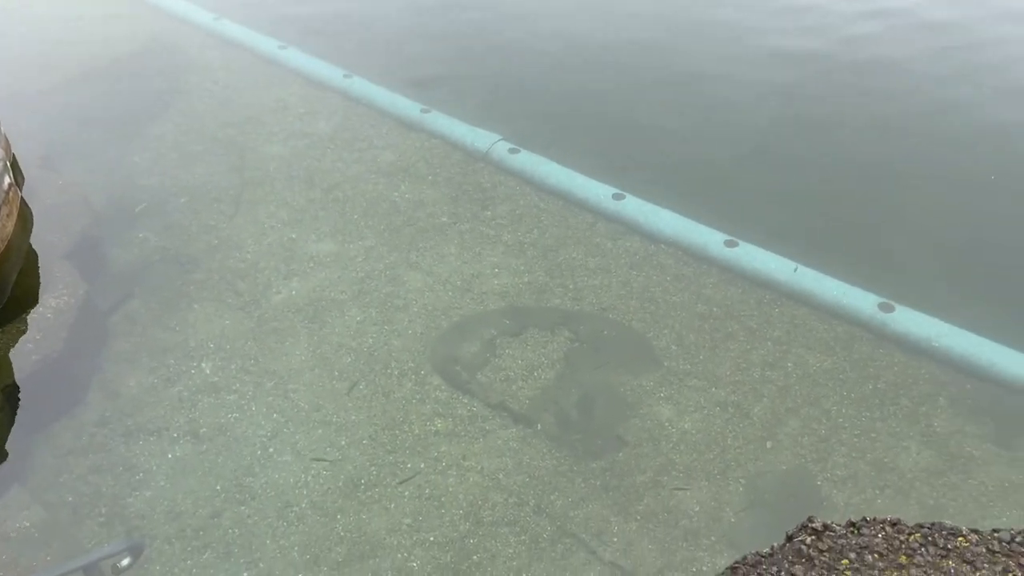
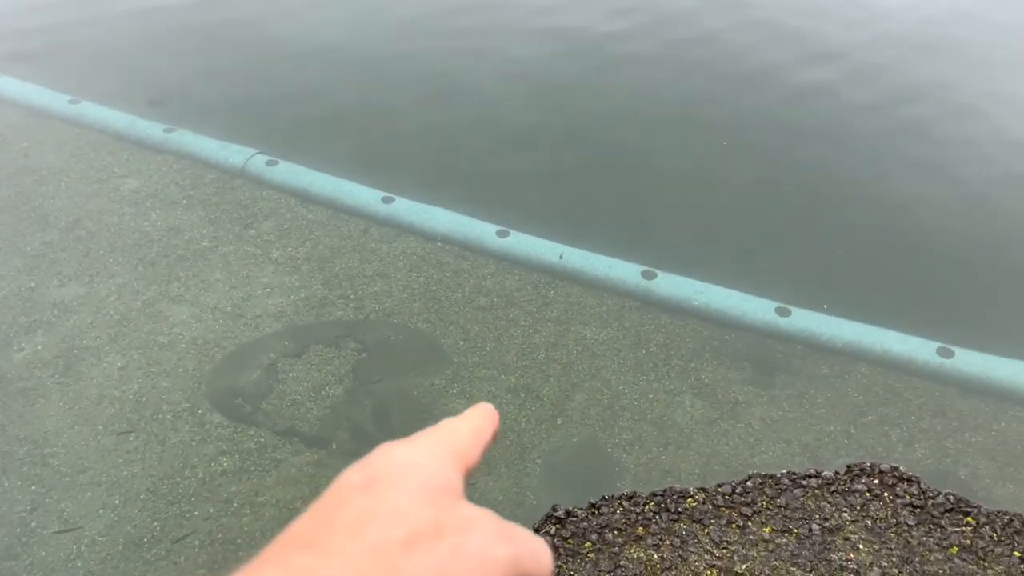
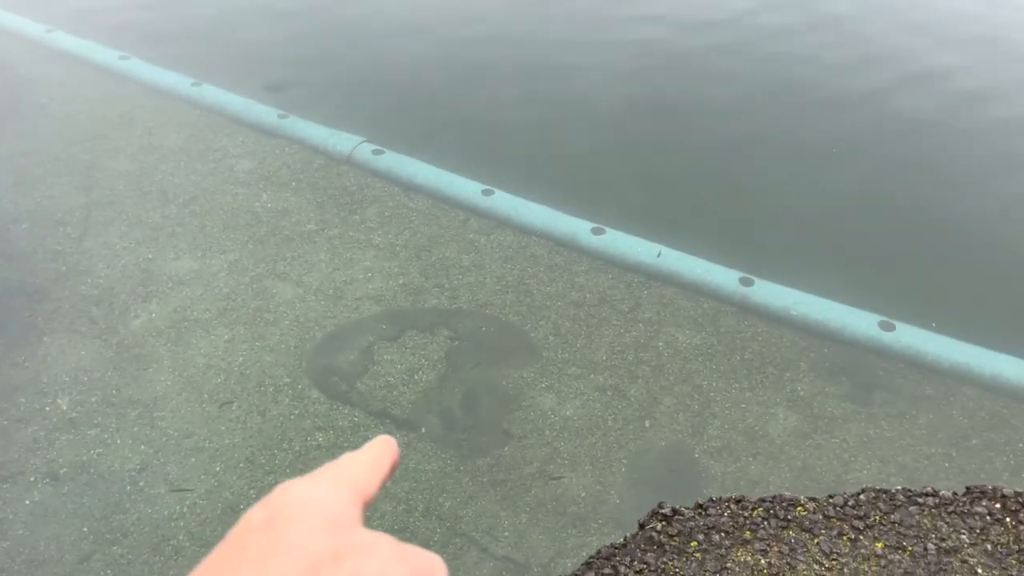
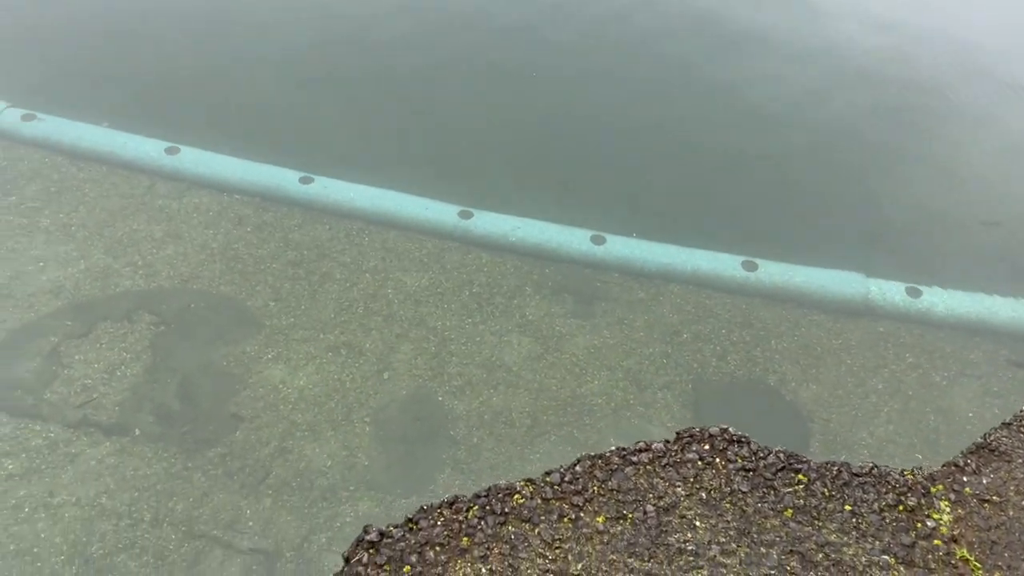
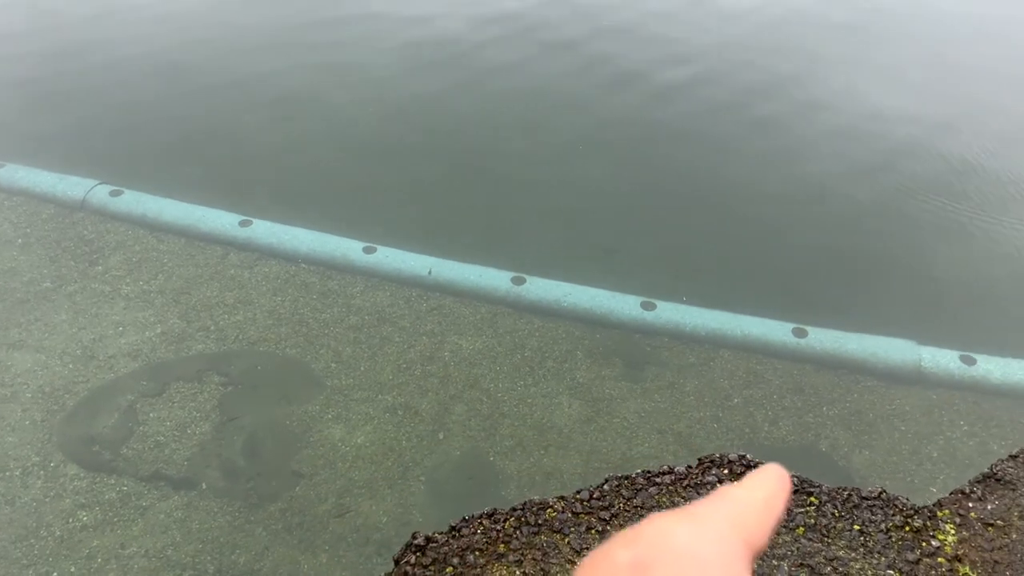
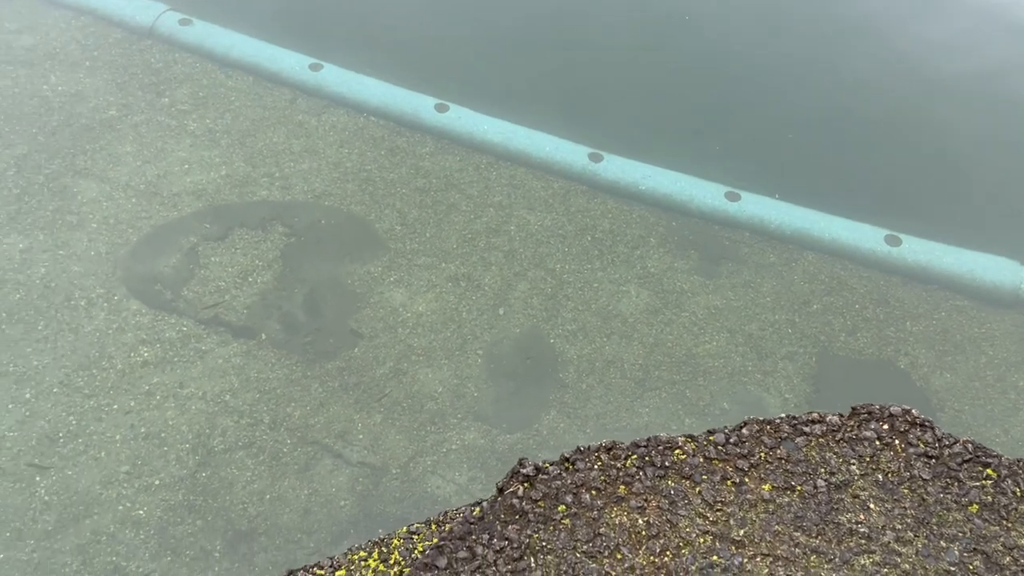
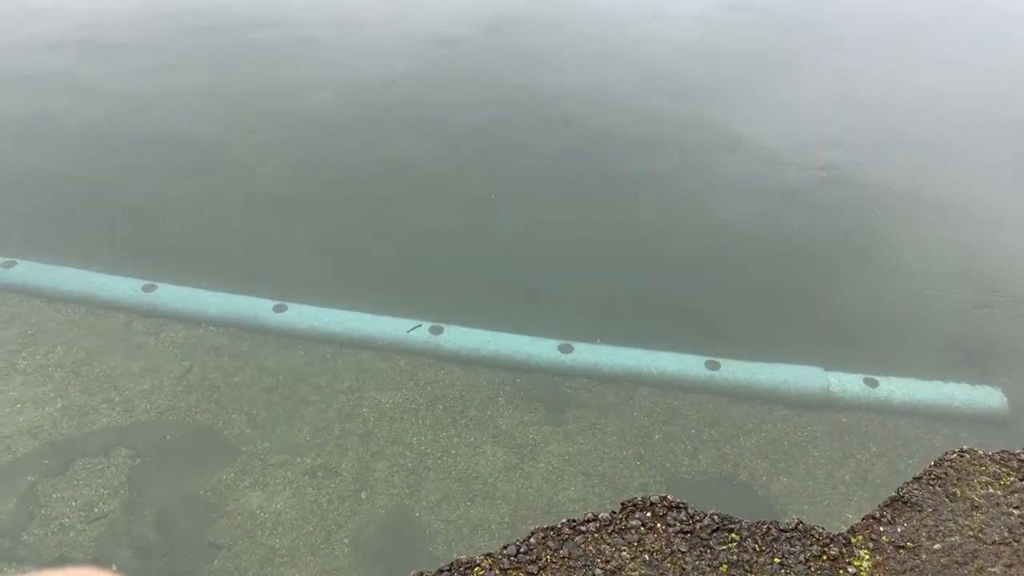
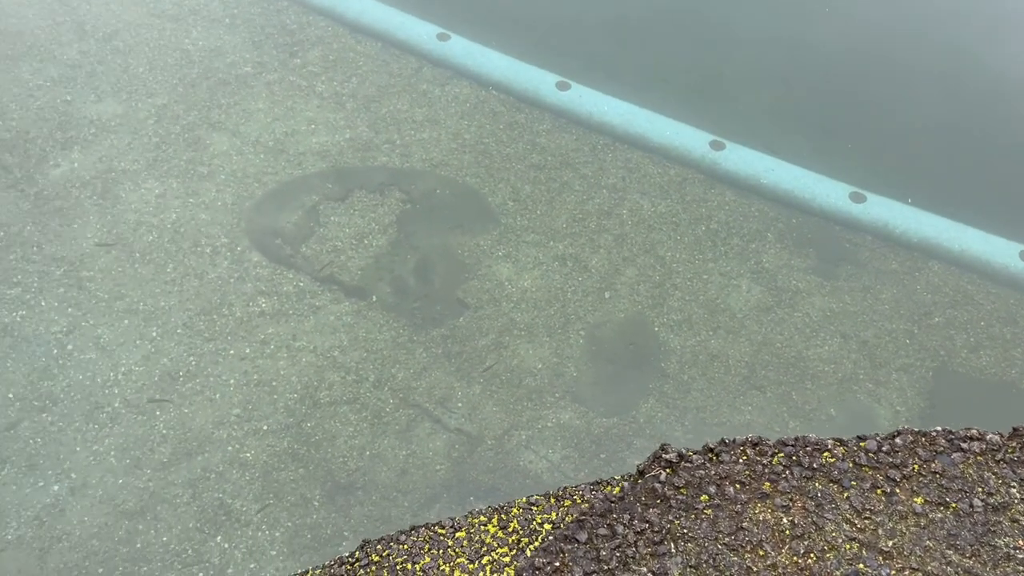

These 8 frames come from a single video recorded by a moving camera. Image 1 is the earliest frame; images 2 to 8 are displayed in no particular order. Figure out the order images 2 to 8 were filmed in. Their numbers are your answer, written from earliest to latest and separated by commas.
3, 2, 5, 7, 4, 6, 8
